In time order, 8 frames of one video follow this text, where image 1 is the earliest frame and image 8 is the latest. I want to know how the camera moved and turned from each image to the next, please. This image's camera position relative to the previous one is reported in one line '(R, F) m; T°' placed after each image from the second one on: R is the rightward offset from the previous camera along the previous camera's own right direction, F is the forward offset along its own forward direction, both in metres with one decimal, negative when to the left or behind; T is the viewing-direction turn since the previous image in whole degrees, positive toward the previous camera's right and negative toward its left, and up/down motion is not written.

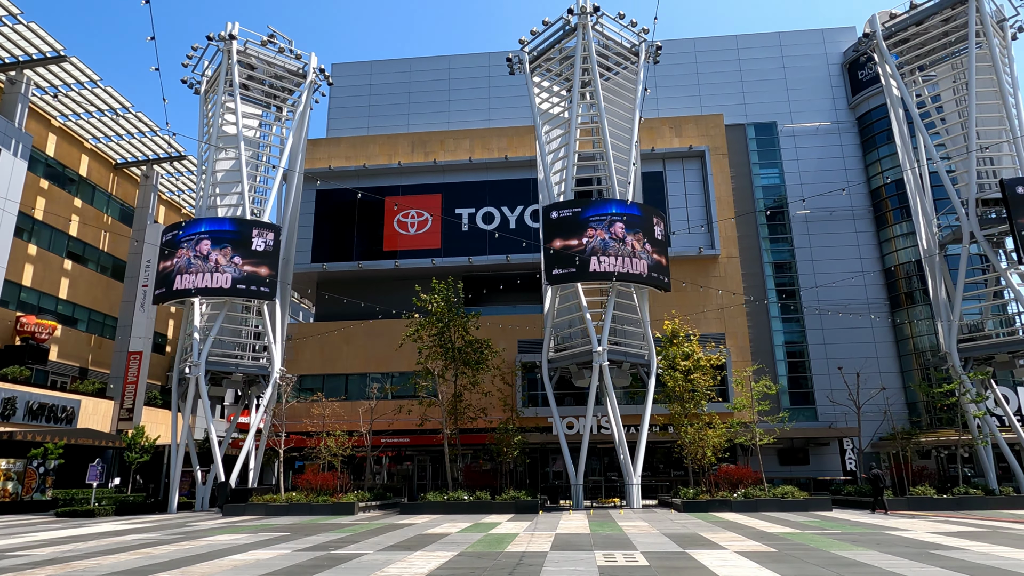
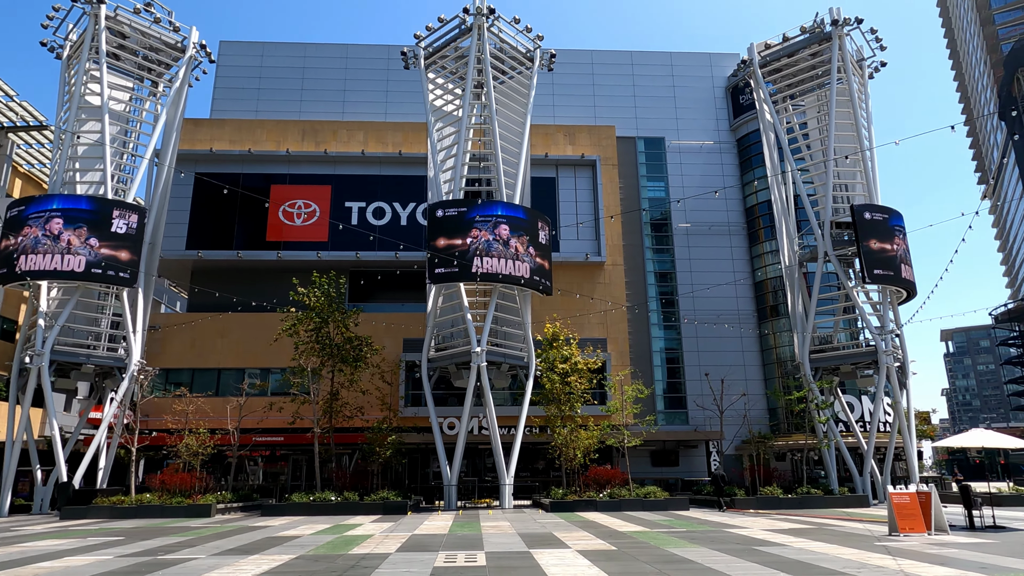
(+1.0, +0.1) m; +8°
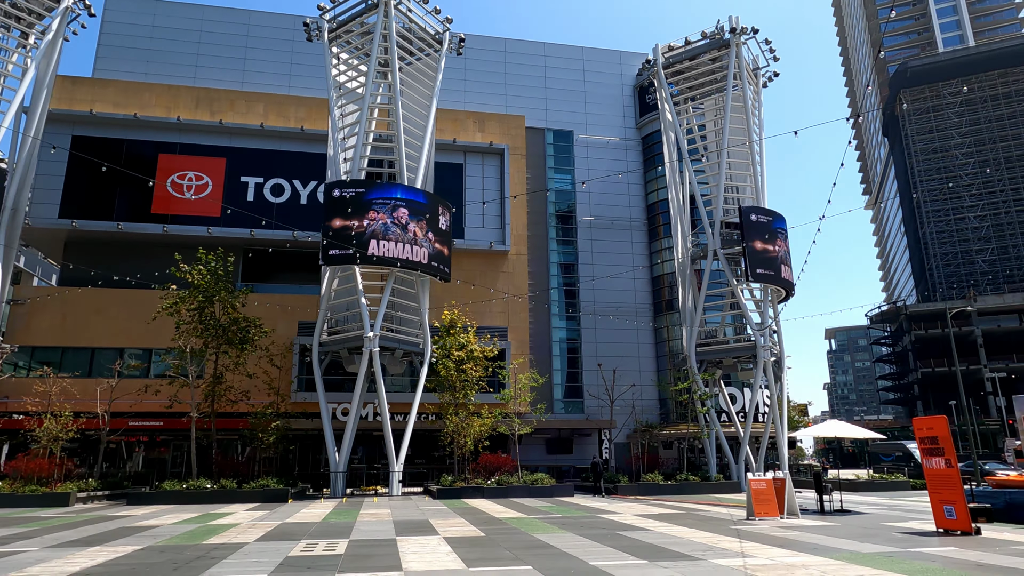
(+0.8, +0.1) m; +7°
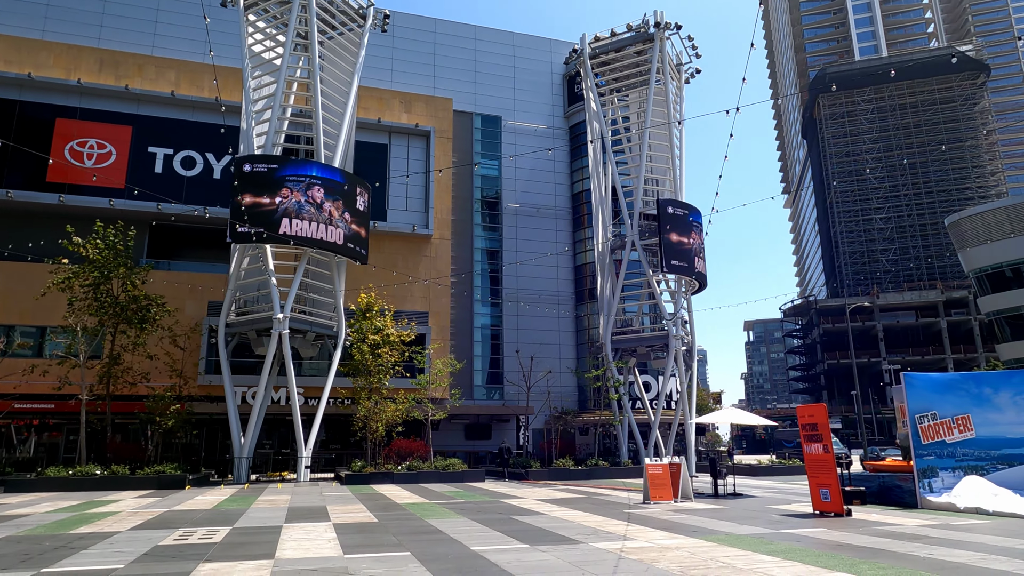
(+0.7, +0.1) m; +6°
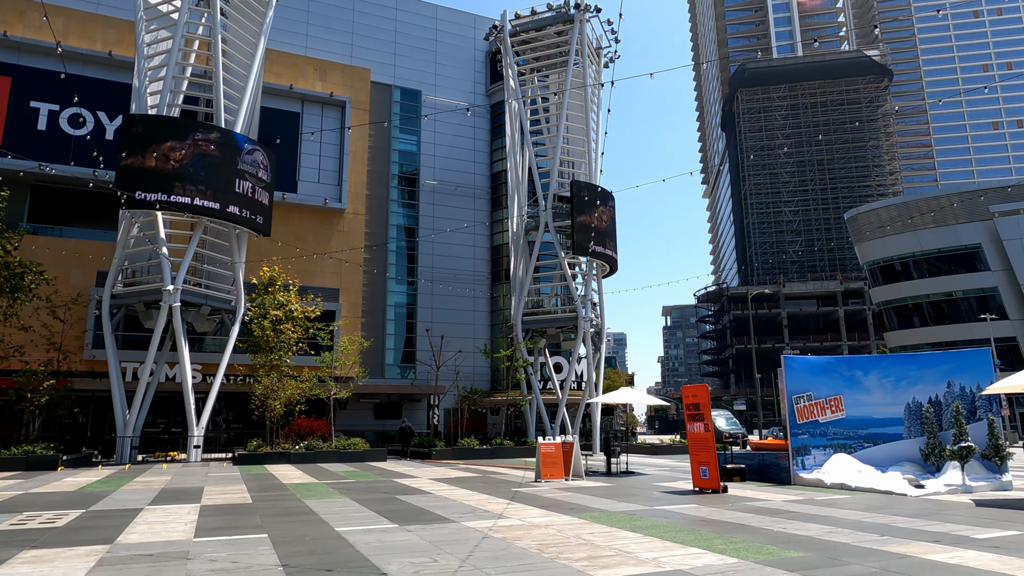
(+0.8, +0.3) m; +6°
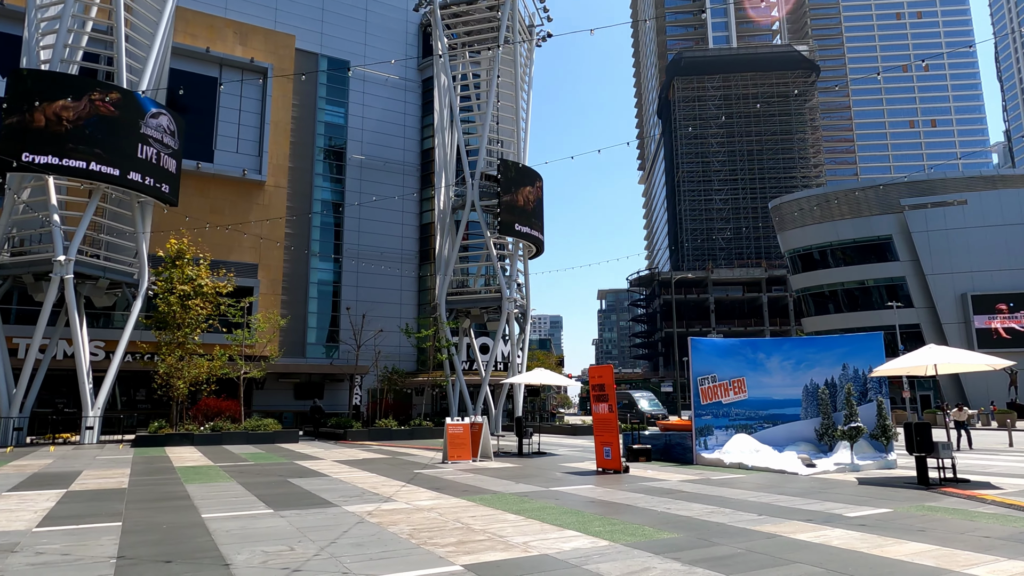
(+0.8, +0.4) m; +5°
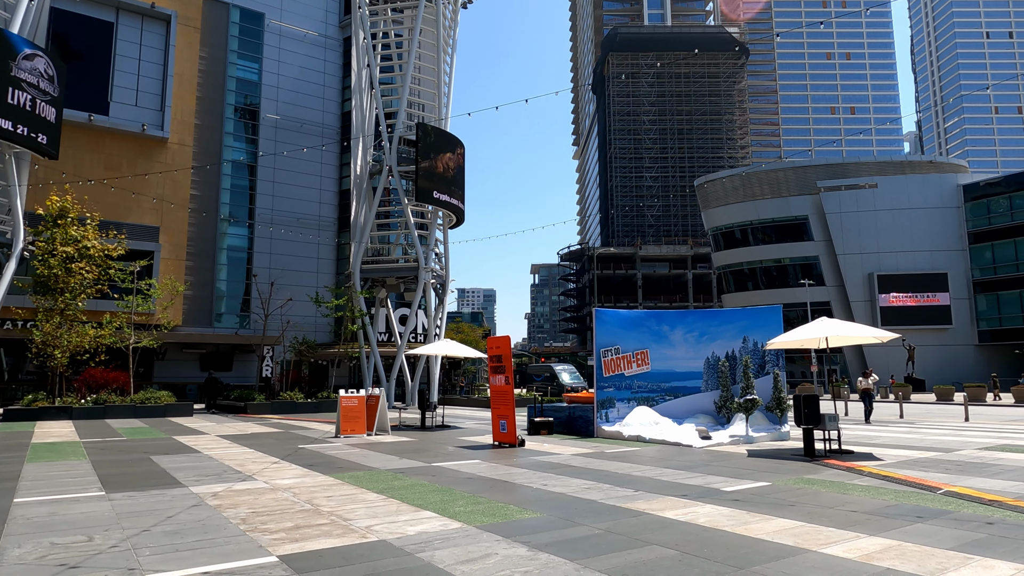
(+0.9, +0.7) m; +6°
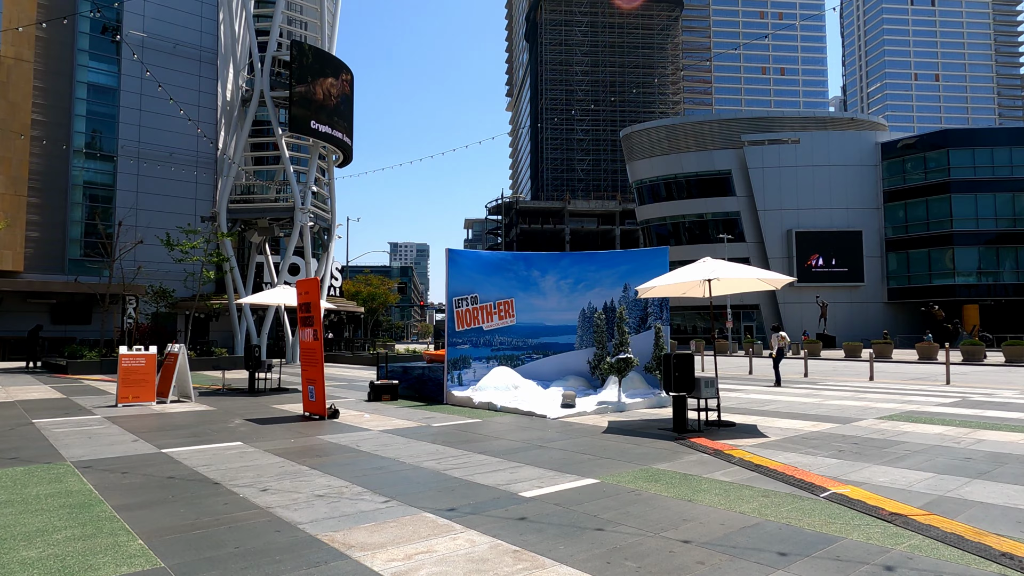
(+2.2, +3.1) m; +6°
